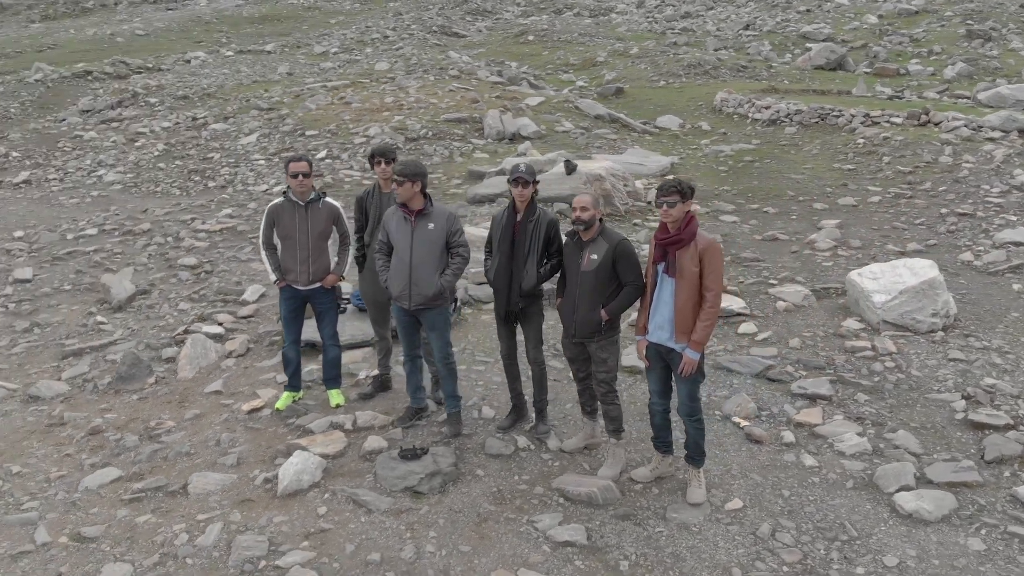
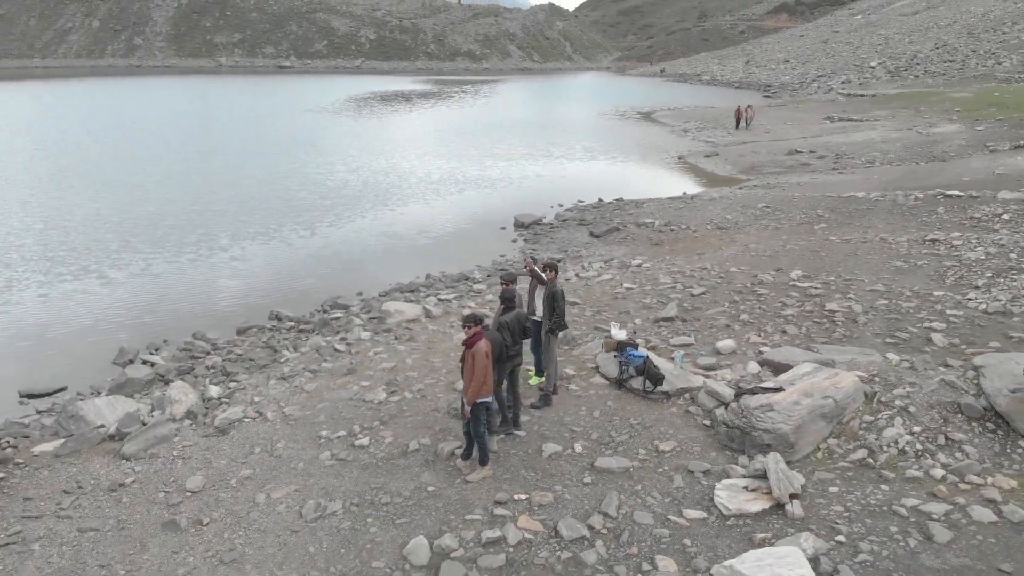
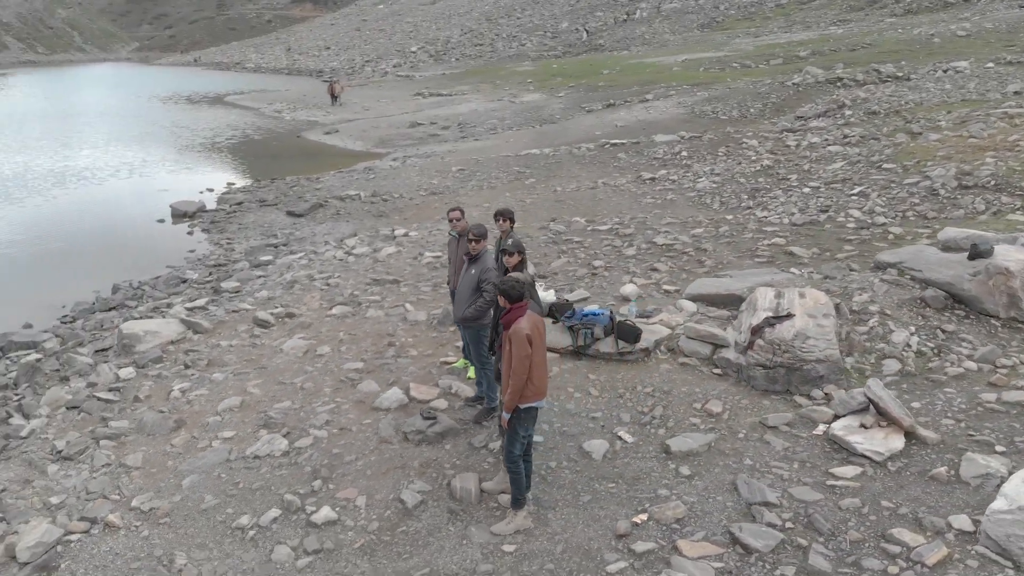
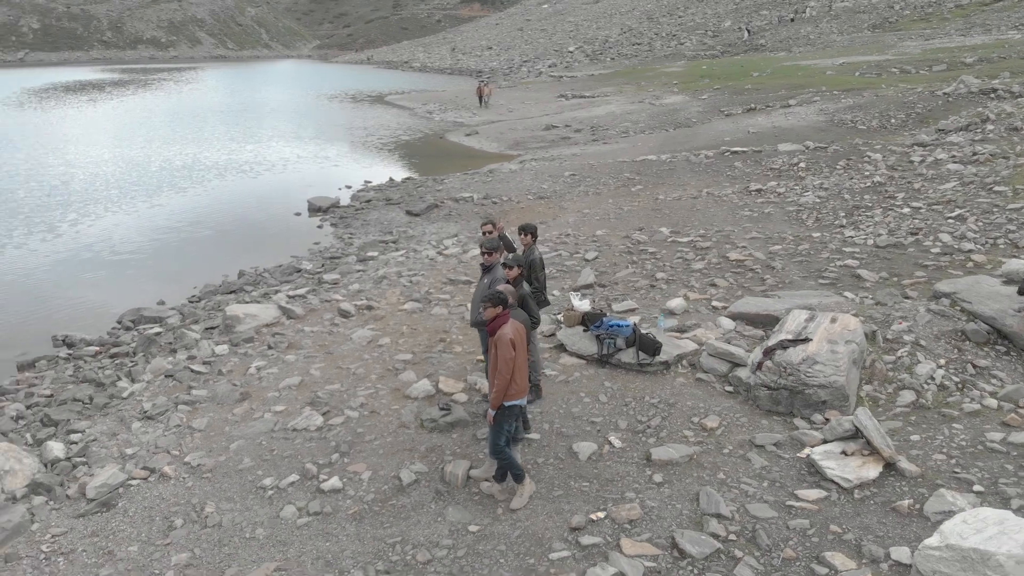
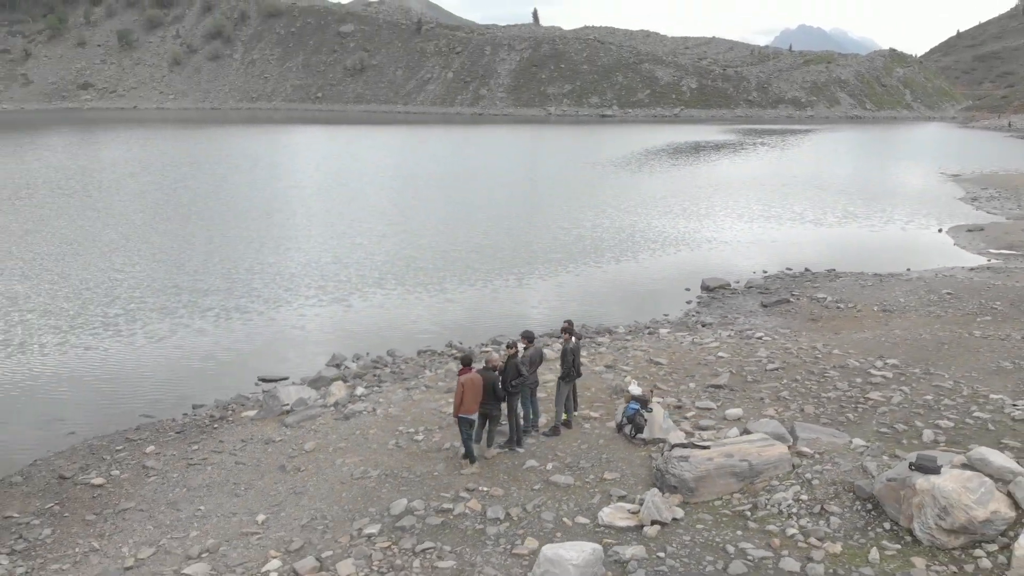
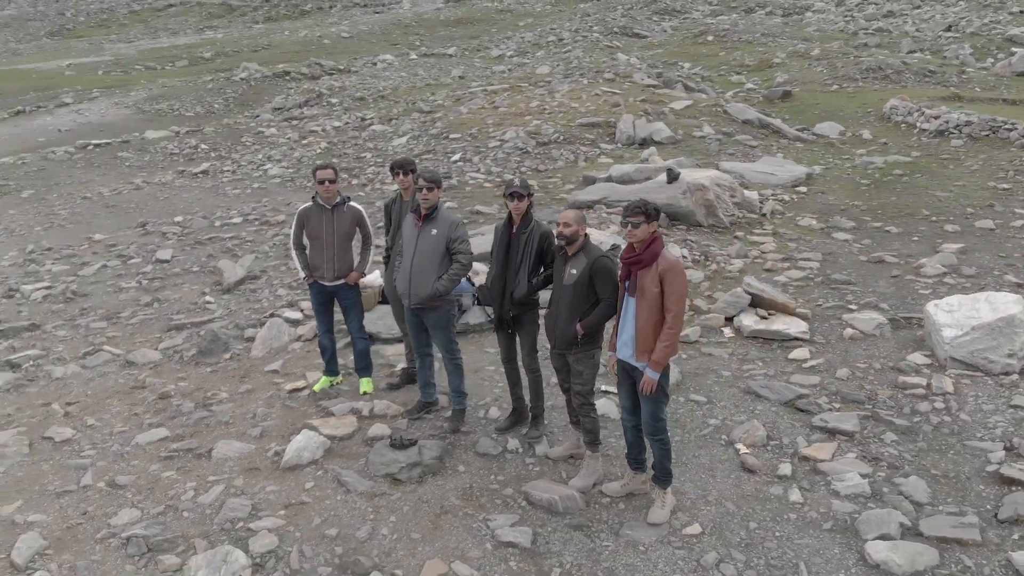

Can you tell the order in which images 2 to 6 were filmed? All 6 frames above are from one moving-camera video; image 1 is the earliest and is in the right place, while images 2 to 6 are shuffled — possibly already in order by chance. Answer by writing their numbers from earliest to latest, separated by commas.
6, 3, 4, 2, 5
